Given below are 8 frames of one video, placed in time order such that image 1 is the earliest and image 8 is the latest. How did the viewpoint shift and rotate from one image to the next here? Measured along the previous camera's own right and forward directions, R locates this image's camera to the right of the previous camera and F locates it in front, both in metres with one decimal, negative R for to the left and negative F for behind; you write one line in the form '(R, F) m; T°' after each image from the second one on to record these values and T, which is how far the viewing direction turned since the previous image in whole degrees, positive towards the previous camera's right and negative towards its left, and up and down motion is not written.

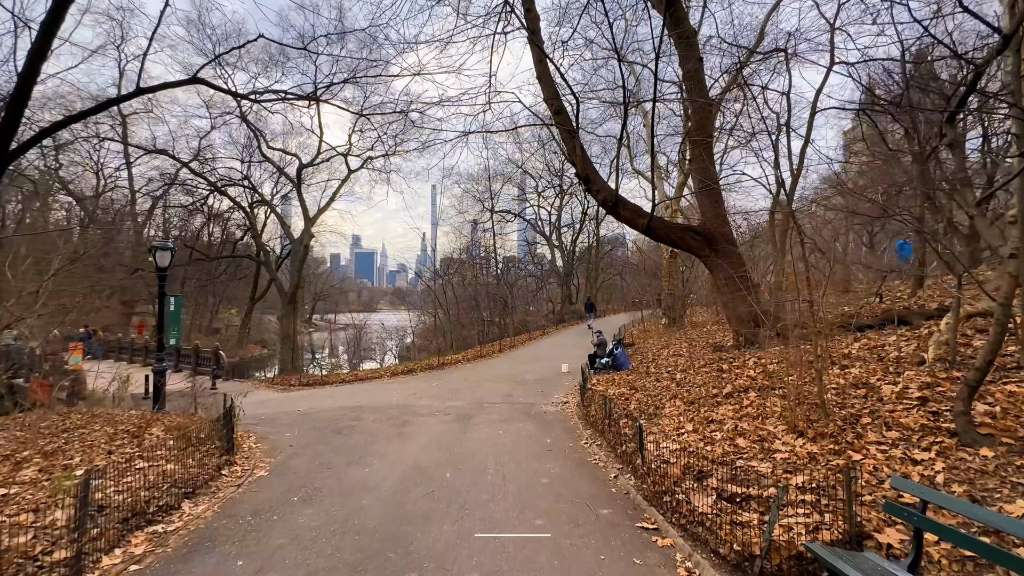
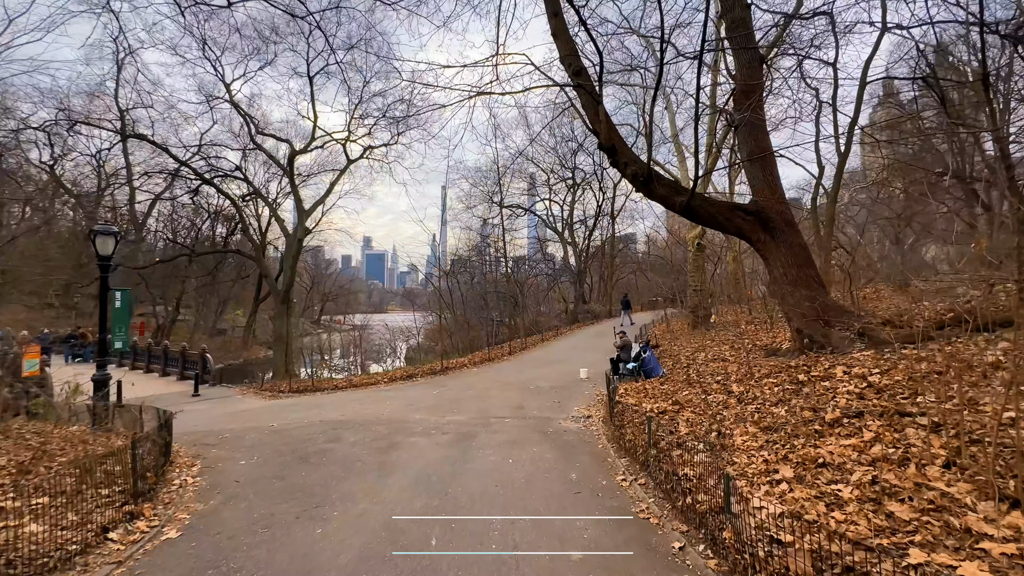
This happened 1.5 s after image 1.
(0.0, +1.7) m; -1°
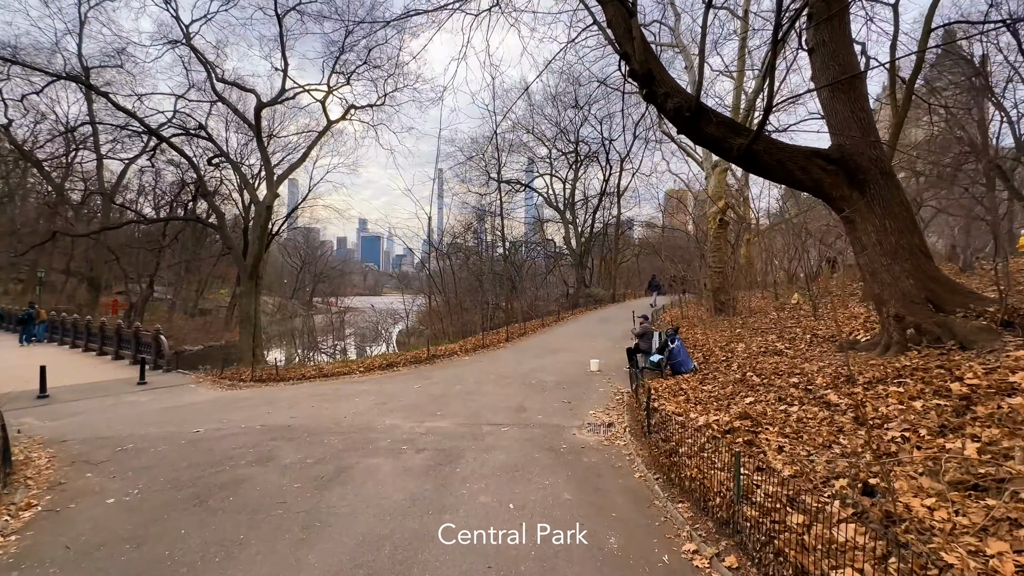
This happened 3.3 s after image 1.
(-0.1, +2.2) m; +1°
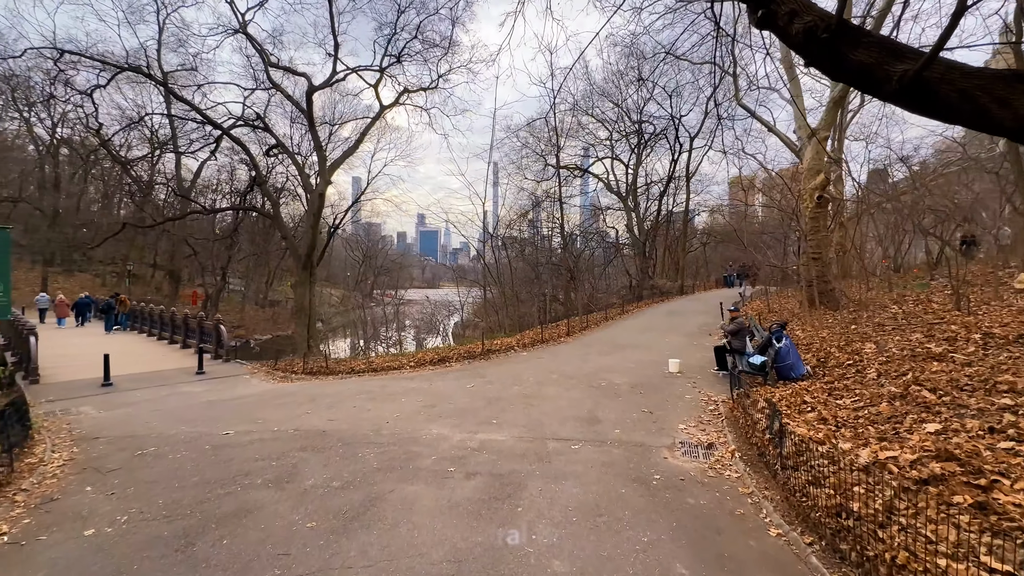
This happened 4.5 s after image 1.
(-0.2, +1.3) m; -7°
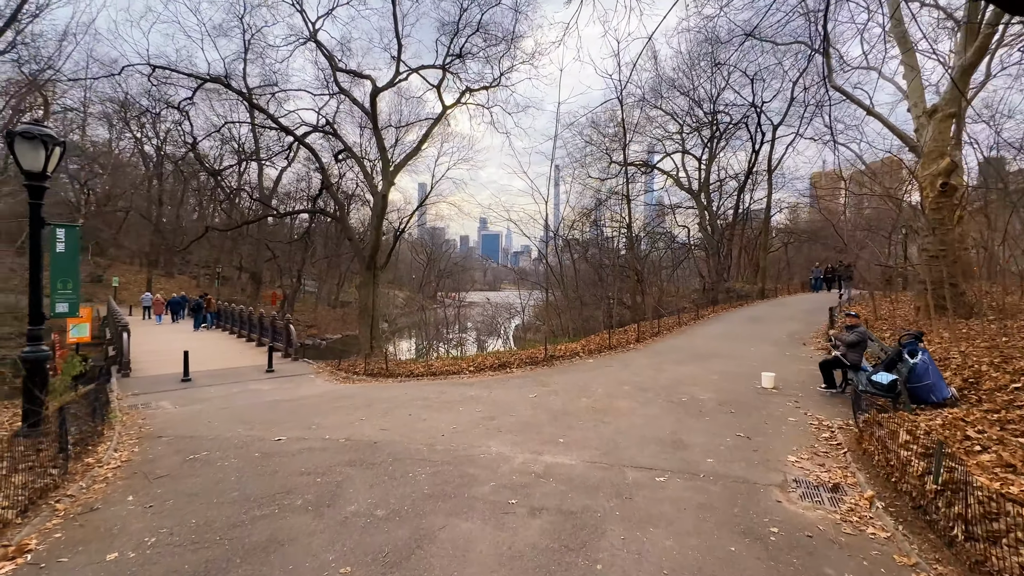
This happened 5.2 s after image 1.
(-0.1, +0.7) m; -8°
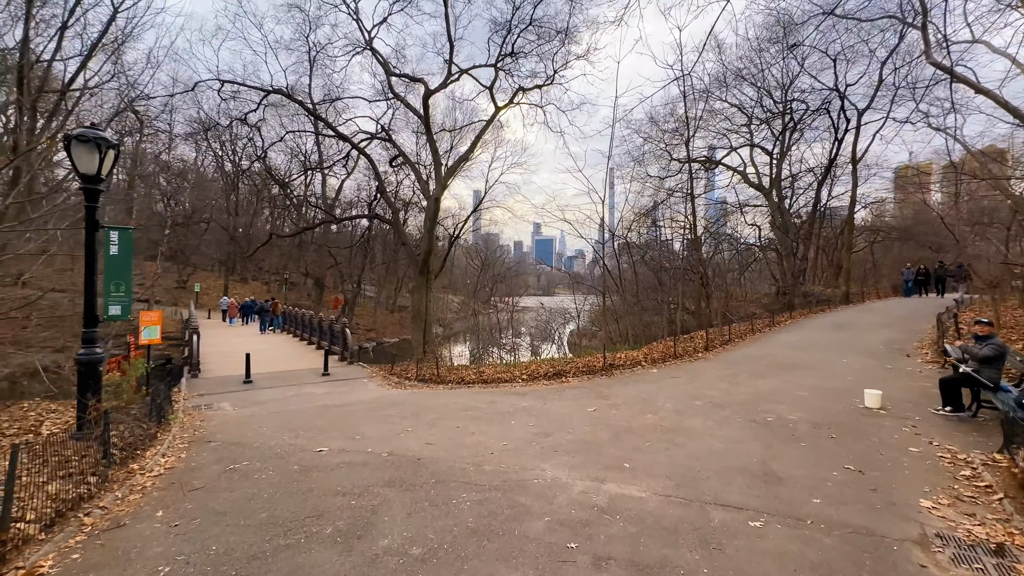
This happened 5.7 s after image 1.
(0.0, +0.6) m; -7°
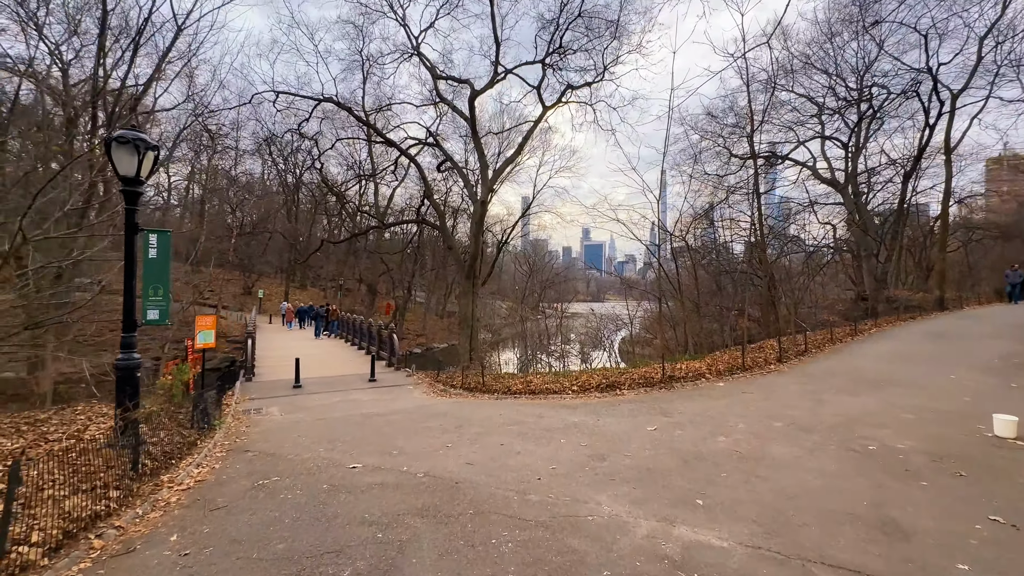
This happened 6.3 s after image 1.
(0.0, +0.6) m; -6°
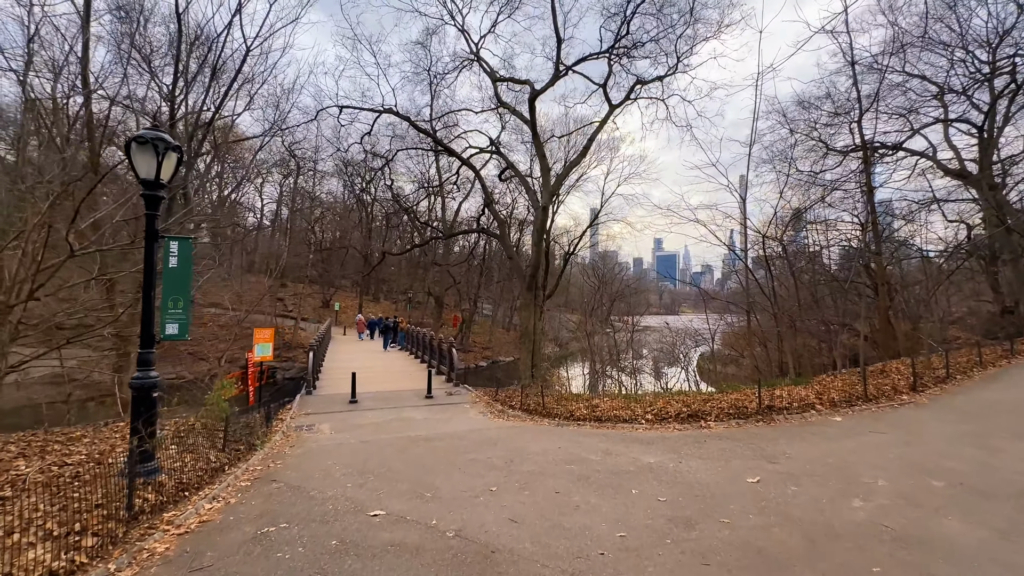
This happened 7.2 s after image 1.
(+0.1, +1.1) m; -9°
